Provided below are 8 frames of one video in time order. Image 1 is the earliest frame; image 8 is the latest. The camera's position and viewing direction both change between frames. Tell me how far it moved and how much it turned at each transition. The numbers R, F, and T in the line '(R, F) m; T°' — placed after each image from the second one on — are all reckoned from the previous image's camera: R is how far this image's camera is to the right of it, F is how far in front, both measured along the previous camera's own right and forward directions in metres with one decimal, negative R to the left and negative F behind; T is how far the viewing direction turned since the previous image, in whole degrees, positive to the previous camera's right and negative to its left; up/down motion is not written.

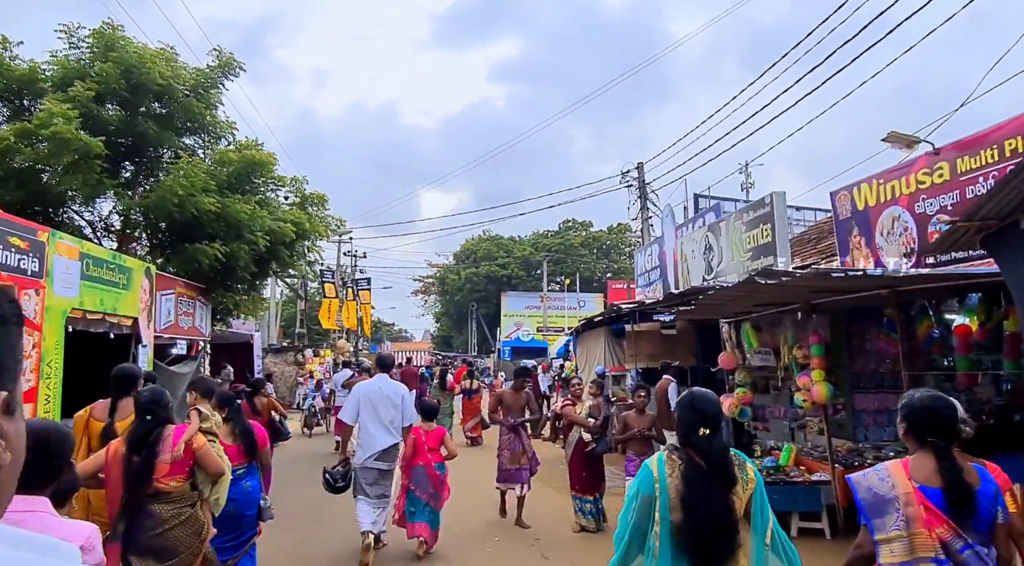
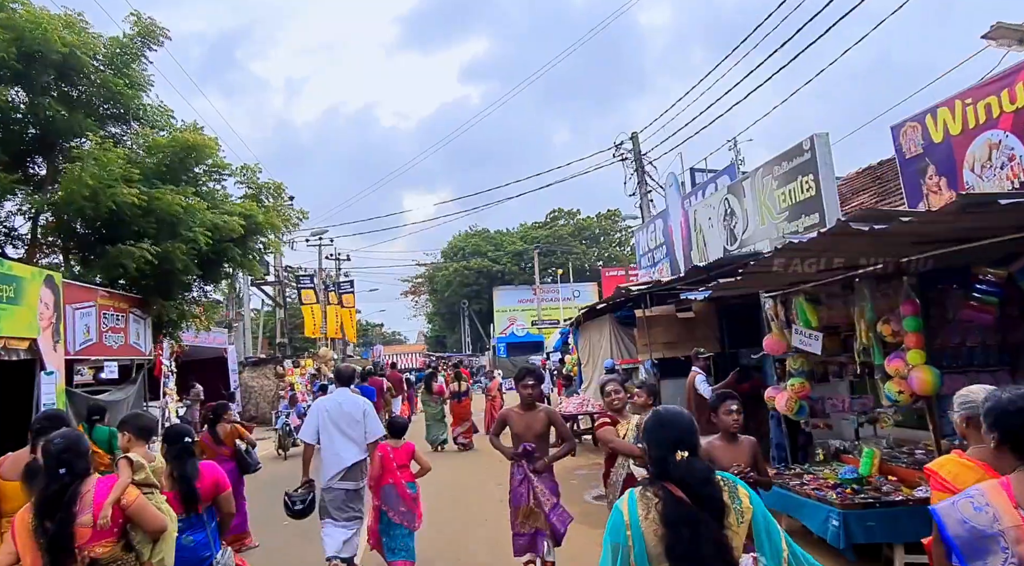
(0.0, +1.9) m; +1°
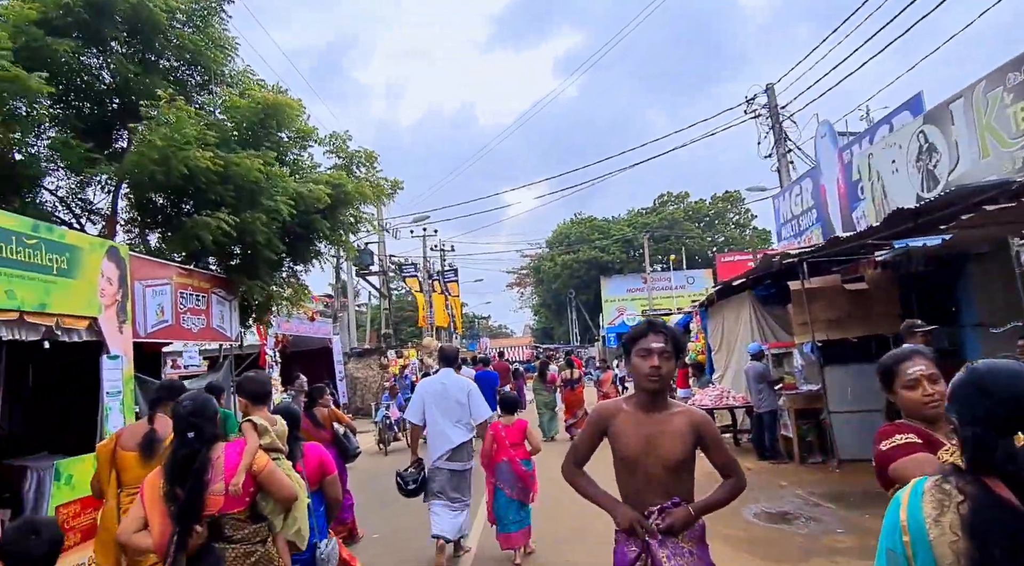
(-0.3, +1.7) m; -8°
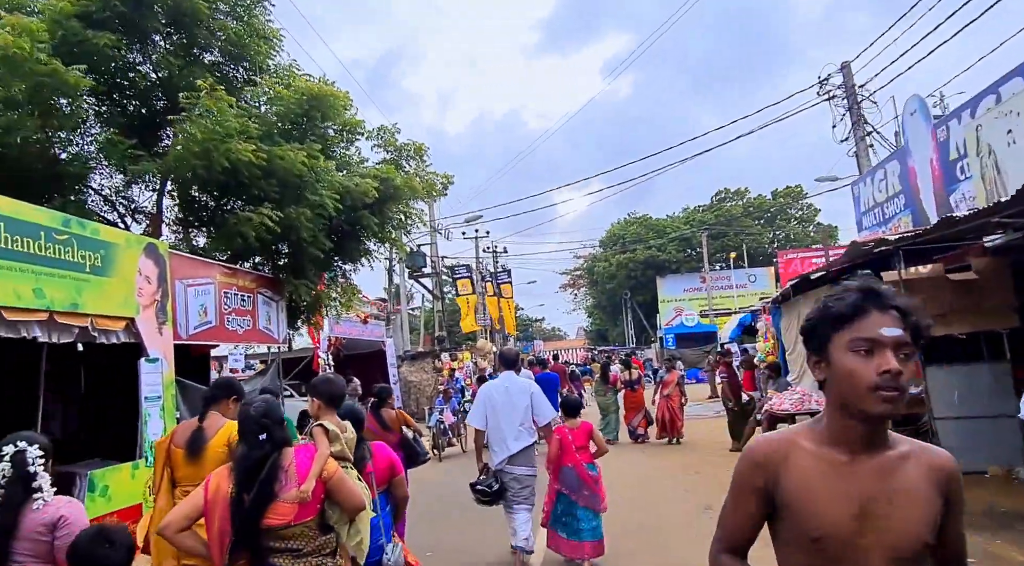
(-0.1, +0.7) m; -4°
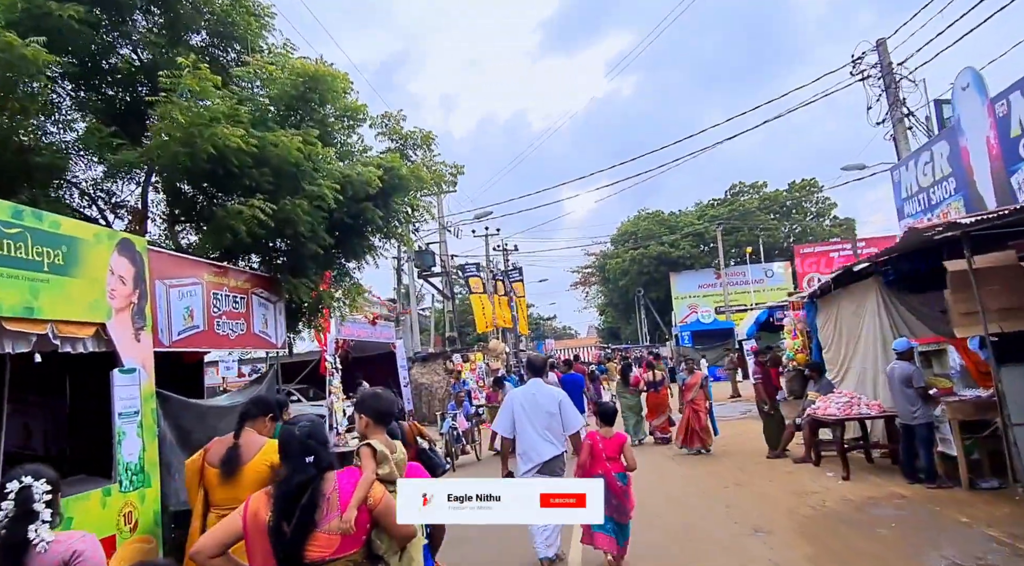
(-0.1, +0.9) m; -1°
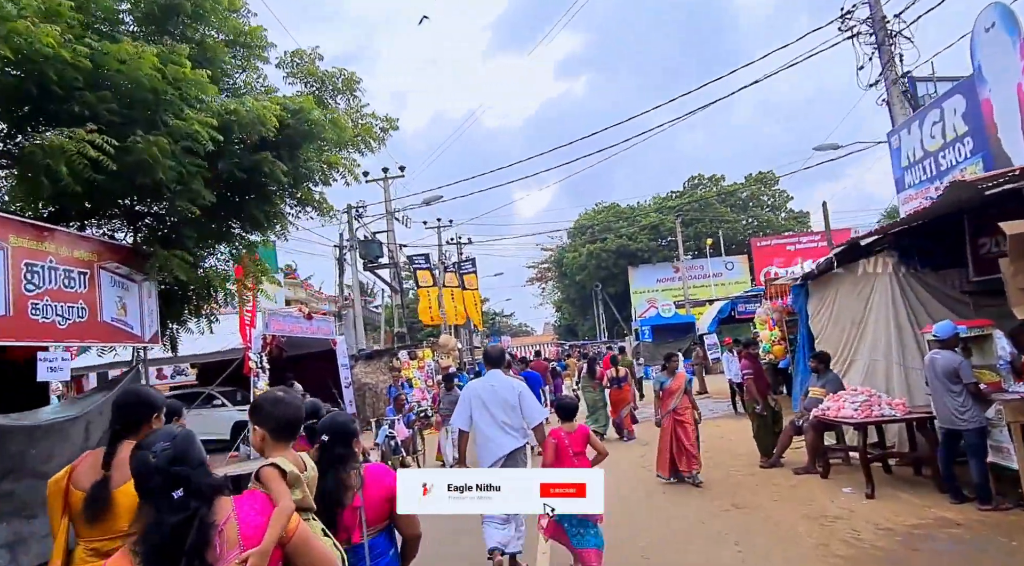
(+0.1, +2.0) m; +3°
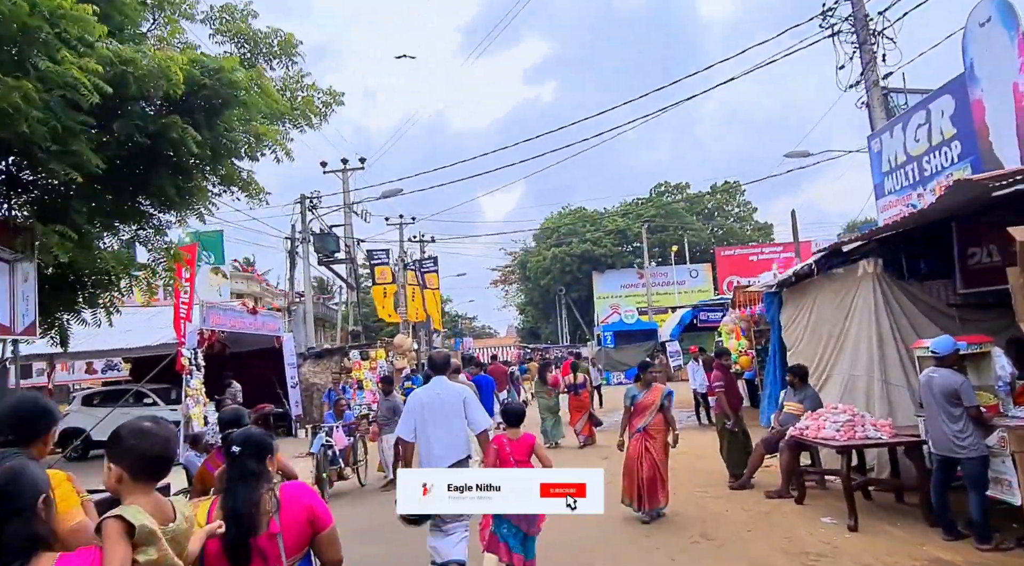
(+0.1, +0.9) m; +3°
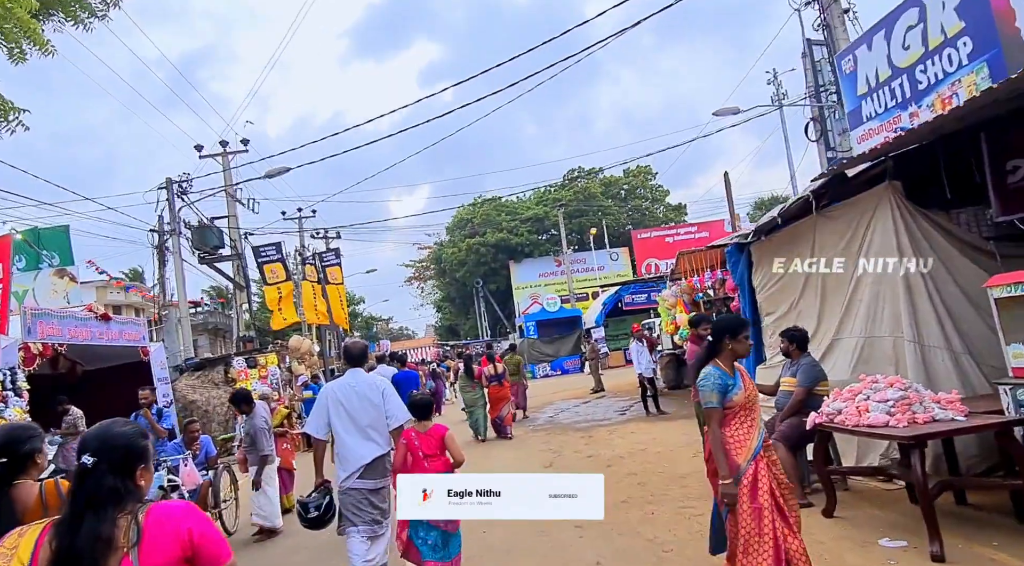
(+0.1, +2.5) m; +7°
